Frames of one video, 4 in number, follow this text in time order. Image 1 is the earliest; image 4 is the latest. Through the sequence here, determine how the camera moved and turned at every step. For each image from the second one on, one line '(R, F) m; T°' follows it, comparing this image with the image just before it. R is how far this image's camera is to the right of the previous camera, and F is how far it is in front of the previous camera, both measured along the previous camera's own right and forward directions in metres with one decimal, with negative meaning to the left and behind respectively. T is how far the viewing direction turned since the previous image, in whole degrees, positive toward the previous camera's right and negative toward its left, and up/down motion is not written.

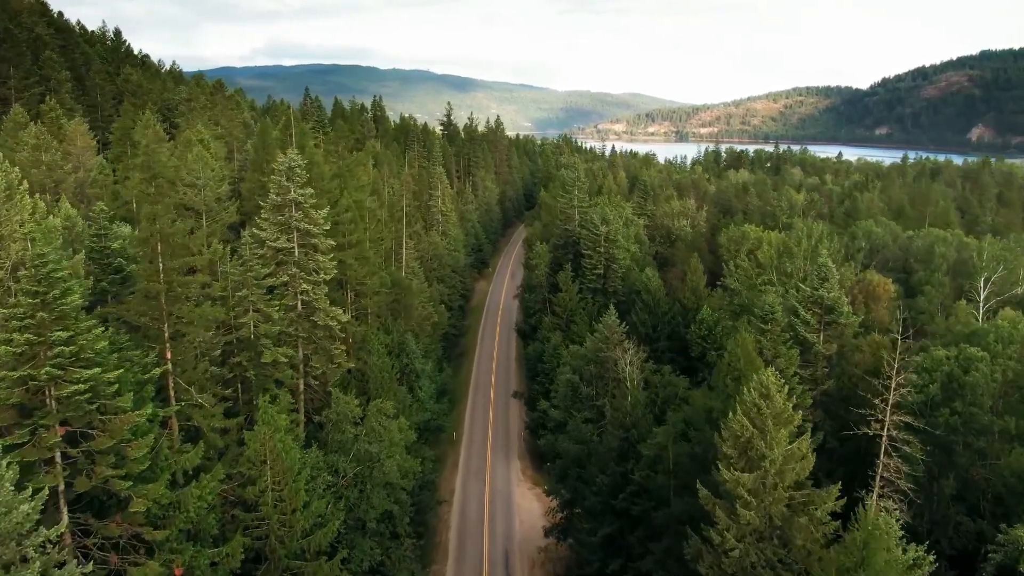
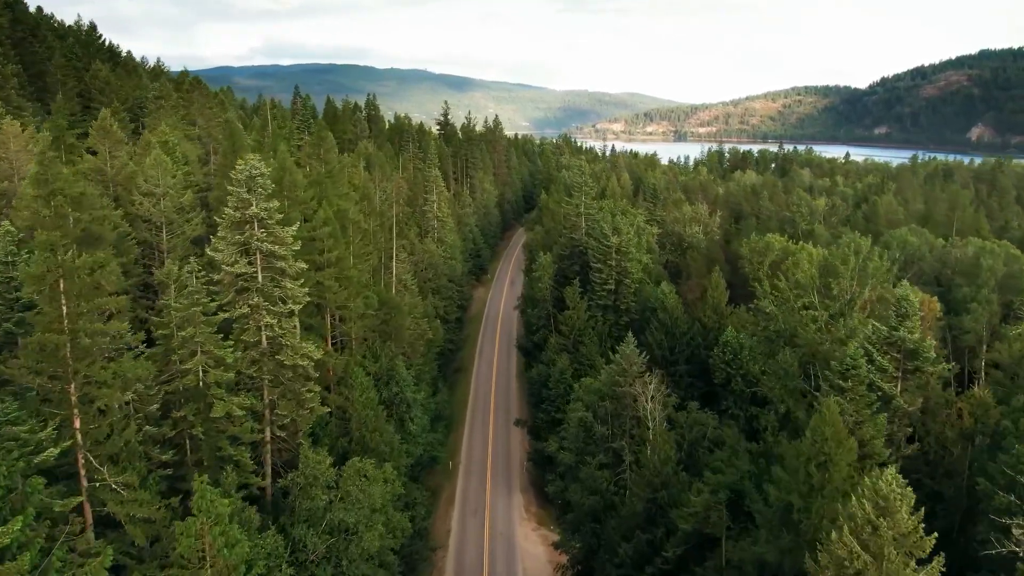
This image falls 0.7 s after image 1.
(-0.3, +5.9) m; 0°
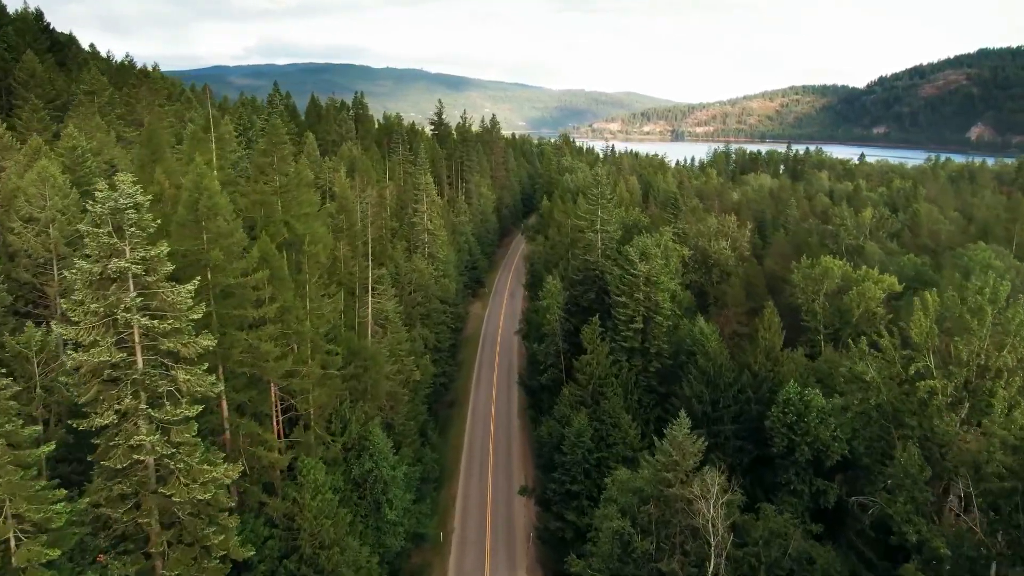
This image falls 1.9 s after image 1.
(-0.5, +10.7) m; 0°
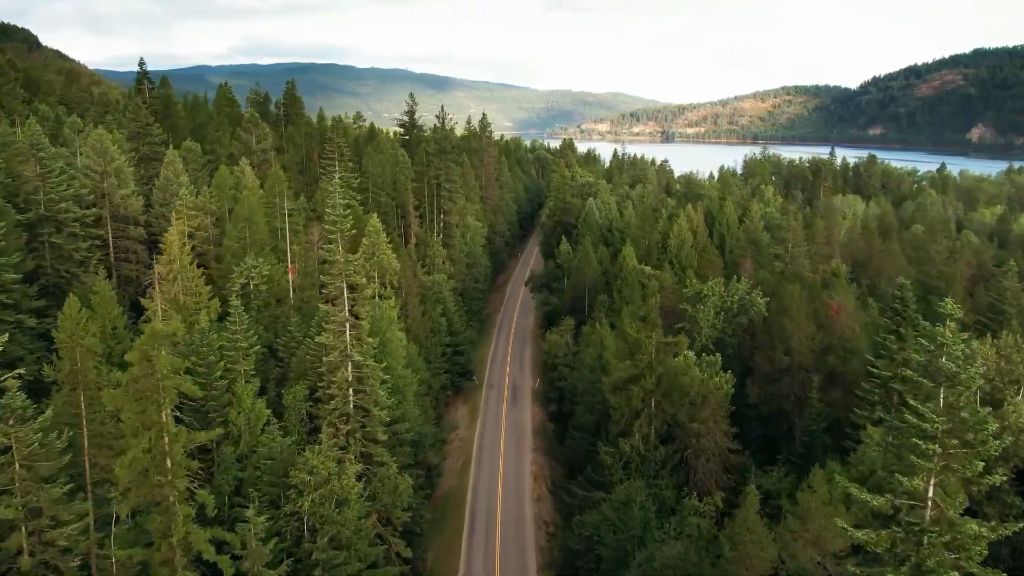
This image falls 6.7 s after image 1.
(-1.9, +42.3) m; +1°
